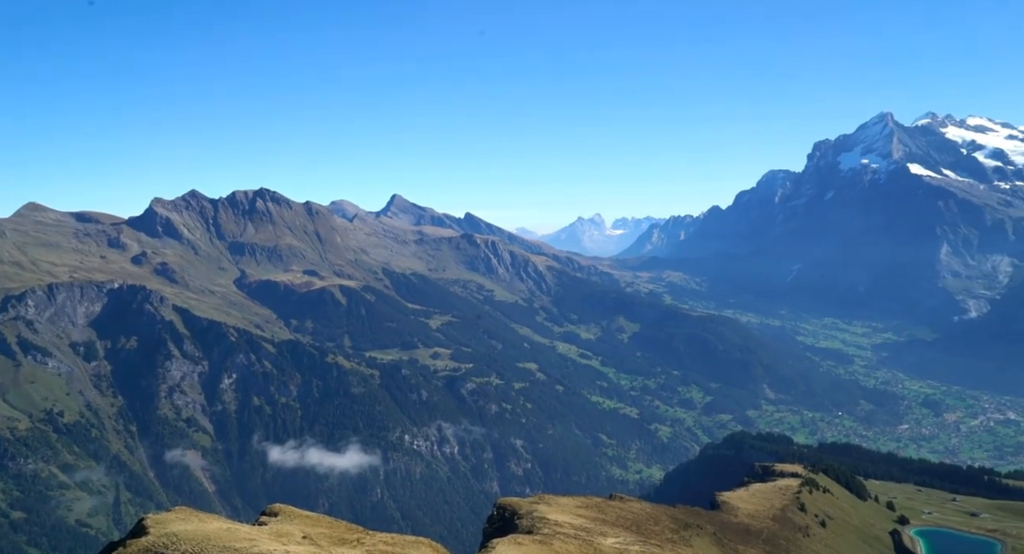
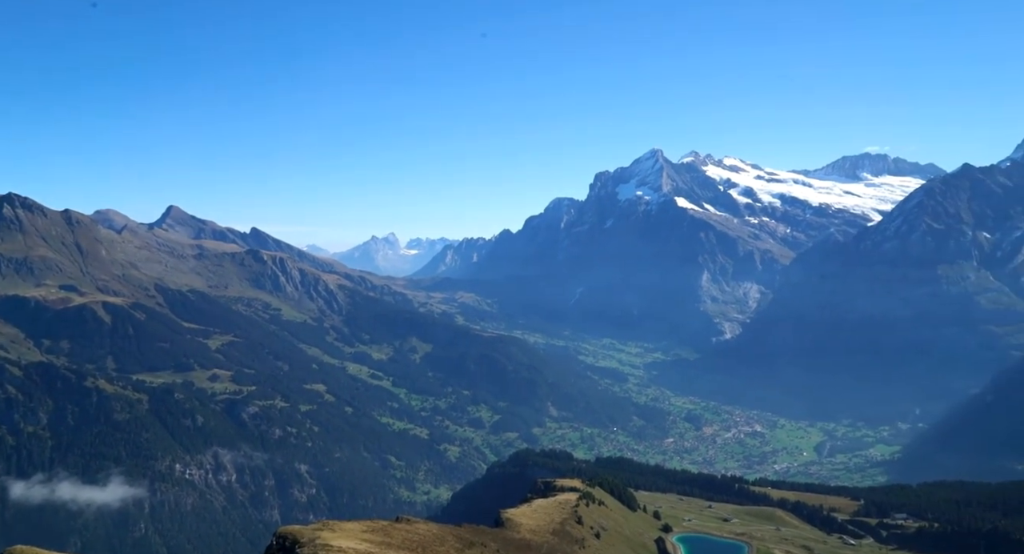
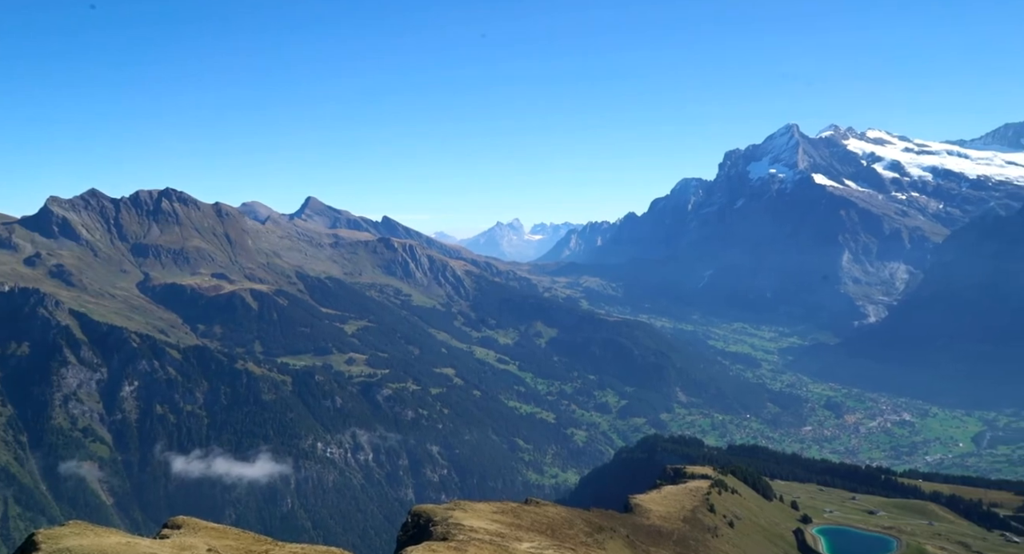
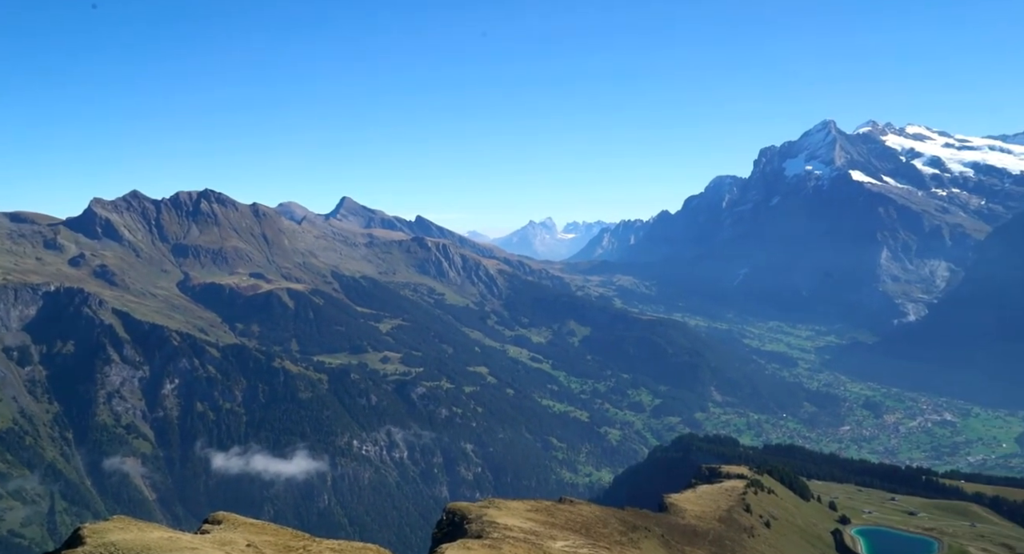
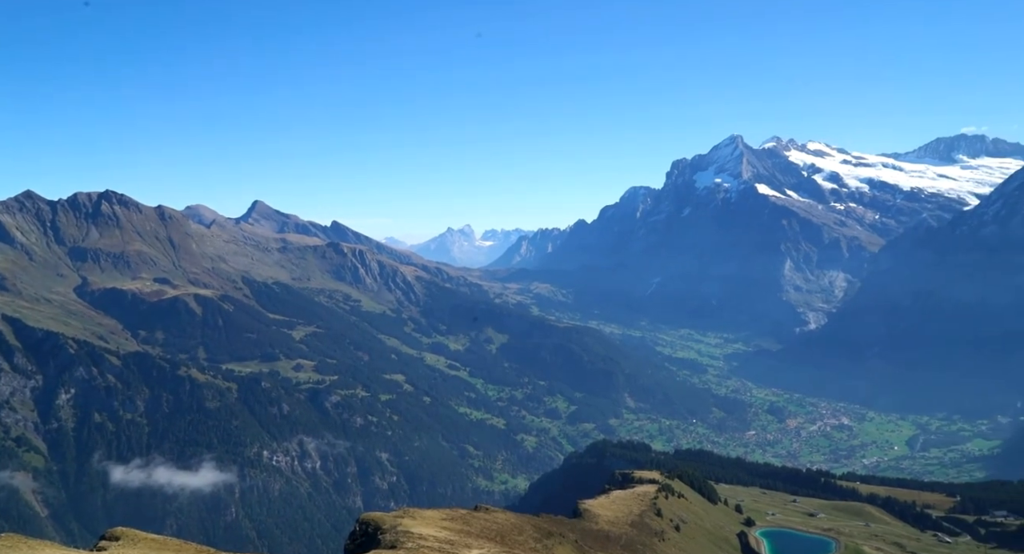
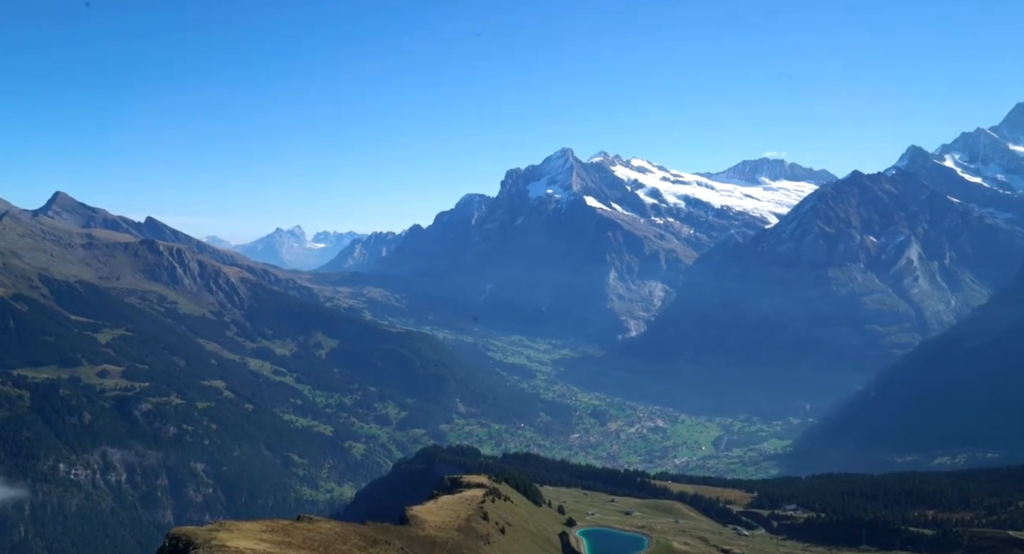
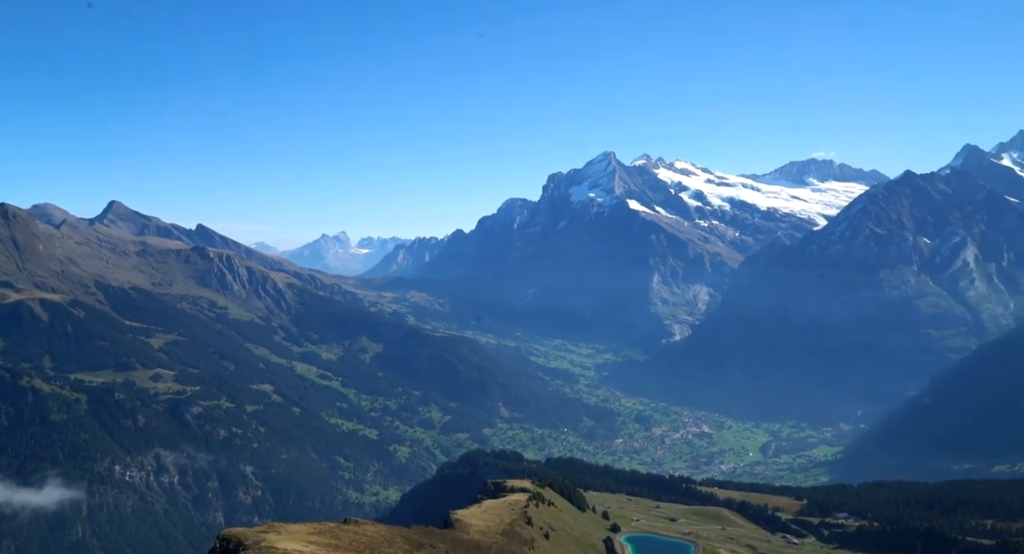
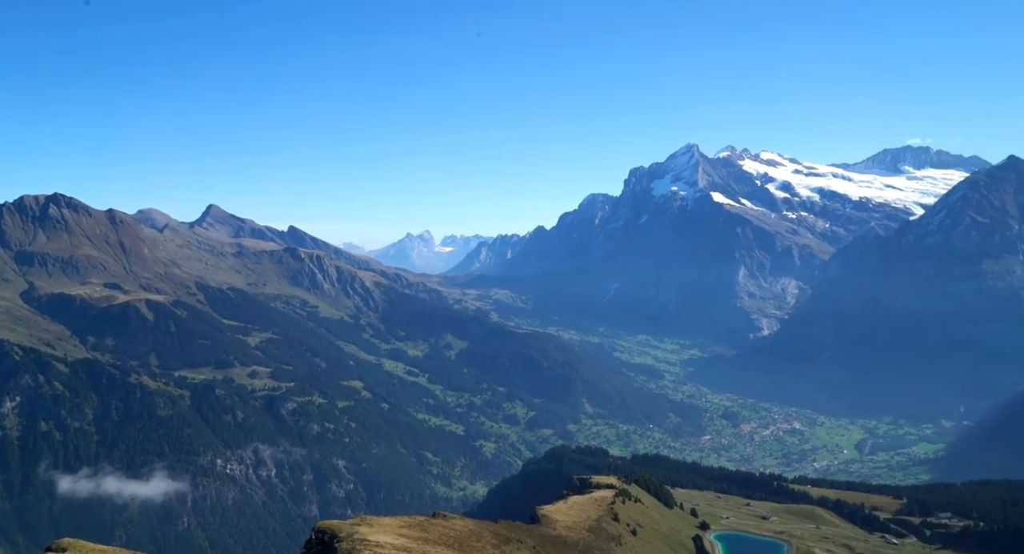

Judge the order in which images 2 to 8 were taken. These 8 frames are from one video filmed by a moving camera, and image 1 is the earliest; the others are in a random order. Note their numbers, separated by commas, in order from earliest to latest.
4, 3, 5, 8, 2, 7, 6
